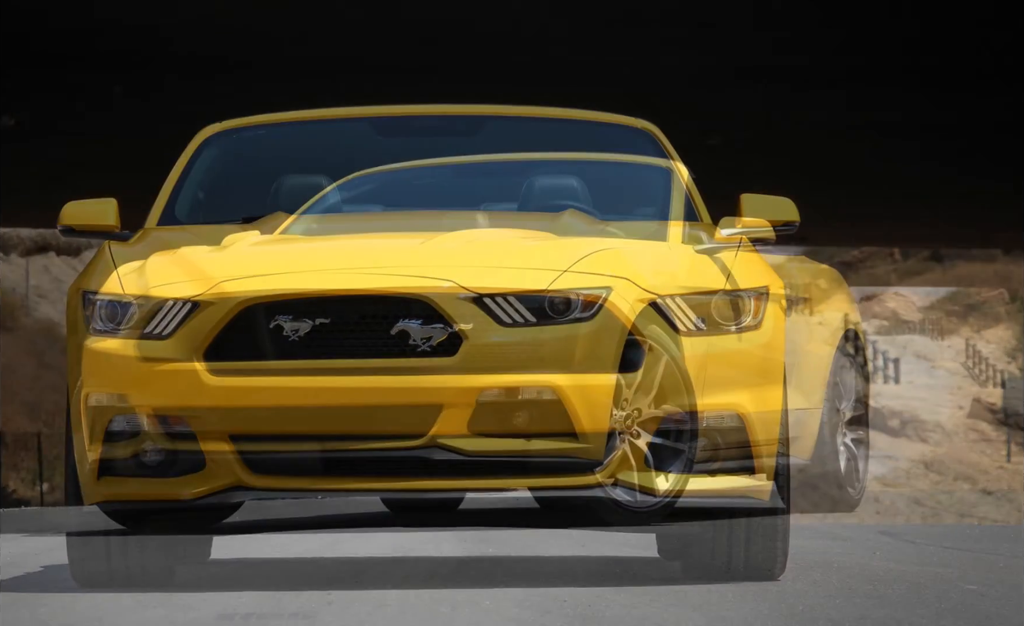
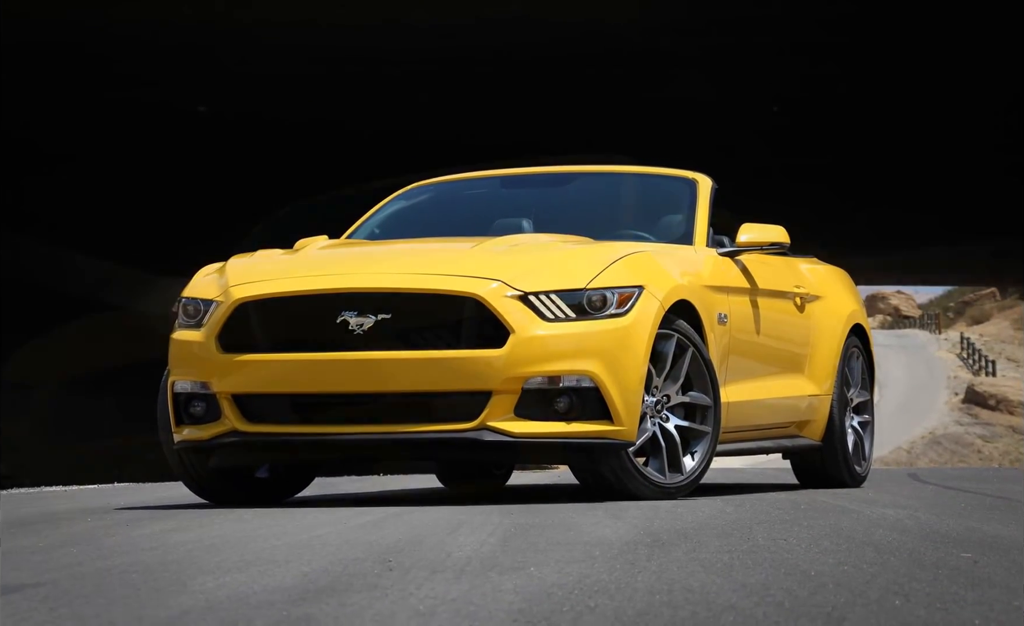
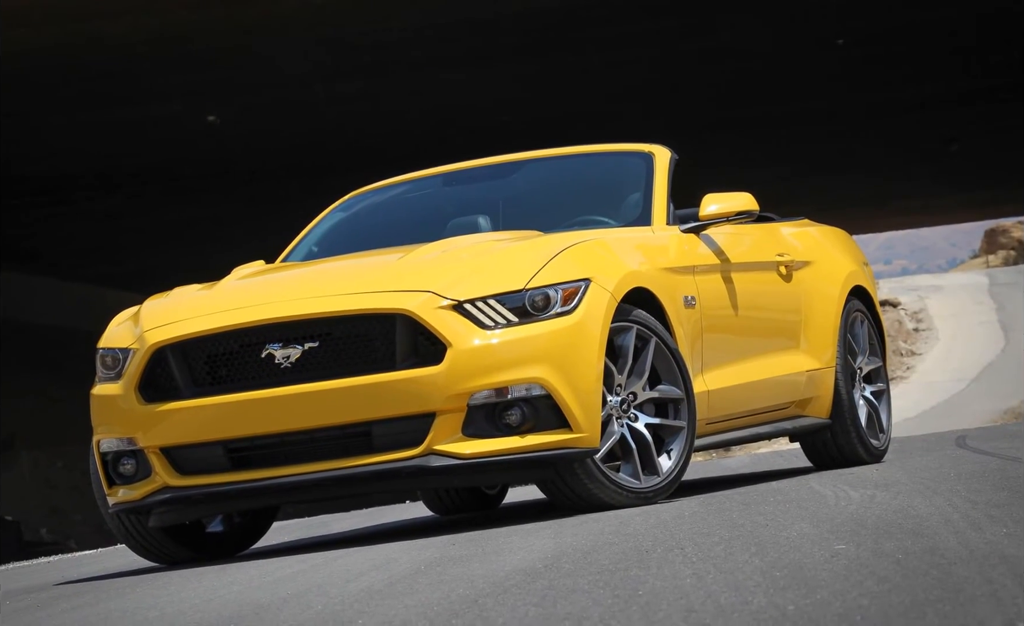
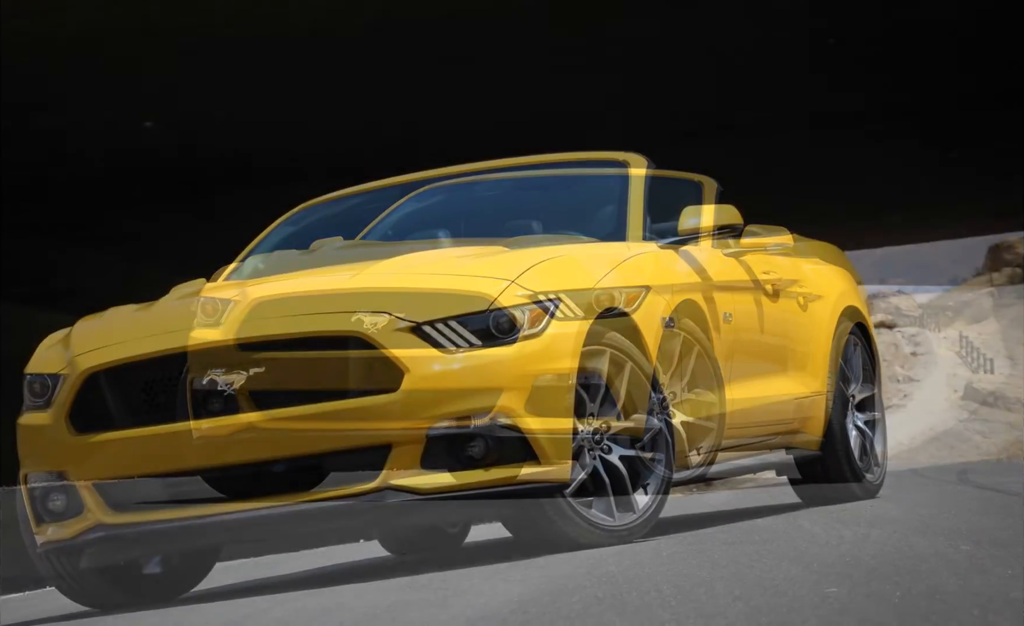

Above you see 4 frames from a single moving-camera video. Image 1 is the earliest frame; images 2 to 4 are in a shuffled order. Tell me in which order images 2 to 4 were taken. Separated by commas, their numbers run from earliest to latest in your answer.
2, 4, 3
